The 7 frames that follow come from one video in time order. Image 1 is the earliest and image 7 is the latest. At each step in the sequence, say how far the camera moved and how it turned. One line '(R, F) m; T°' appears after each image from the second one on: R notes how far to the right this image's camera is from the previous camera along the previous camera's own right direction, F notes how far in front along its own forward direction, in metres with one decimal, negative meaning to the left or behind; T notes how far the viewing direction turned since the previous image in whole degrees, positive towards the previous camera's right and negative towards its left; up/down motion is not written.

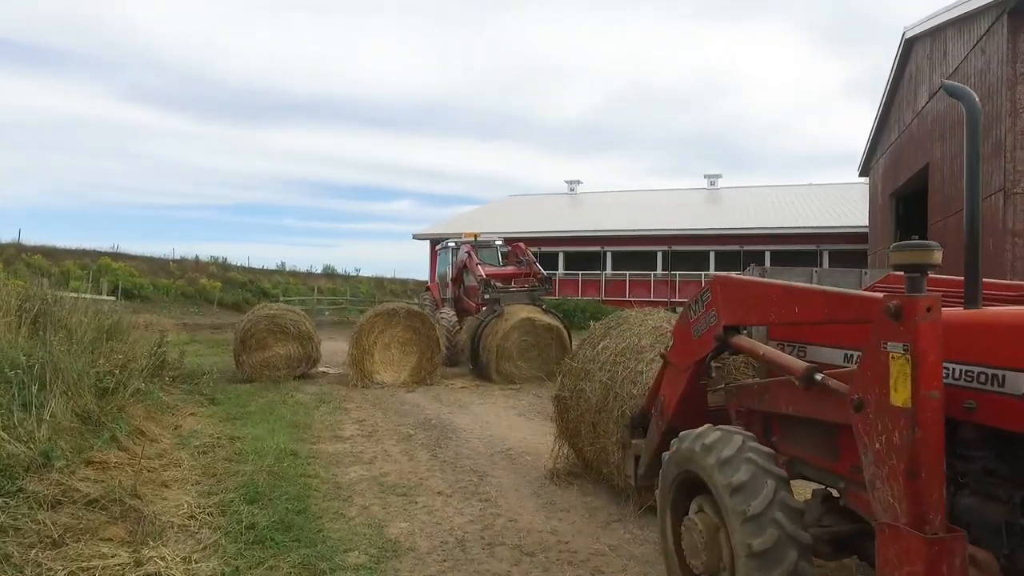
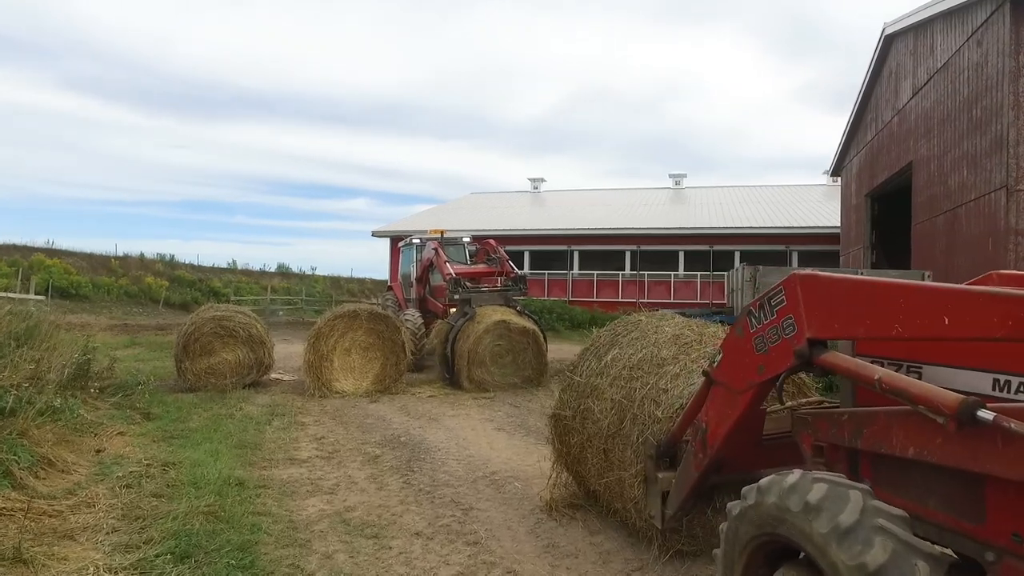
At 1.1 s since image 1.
(-0.2, +0.7) m; +4°
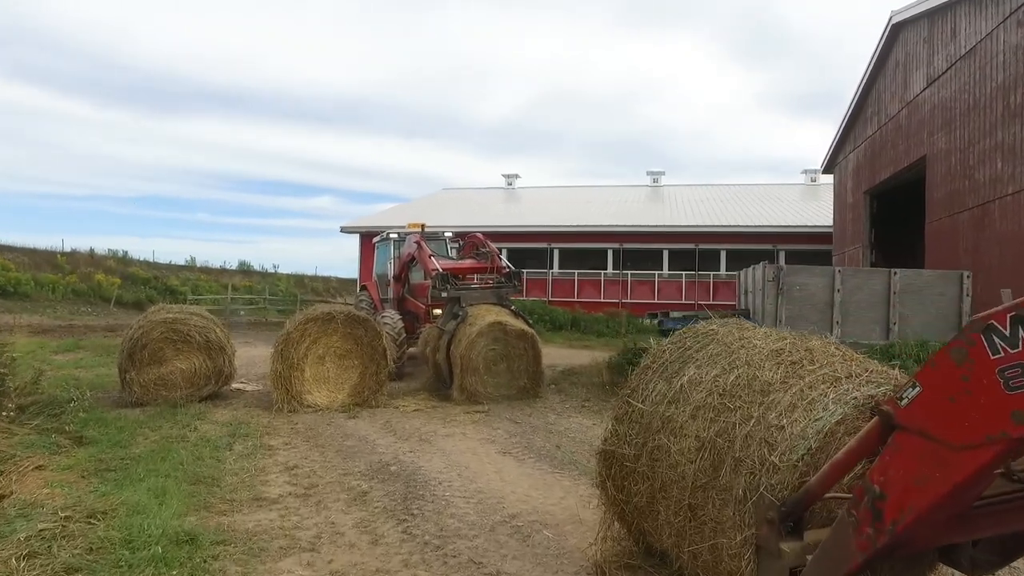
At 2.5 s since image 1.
(-0.4, +0.9) m; +3°
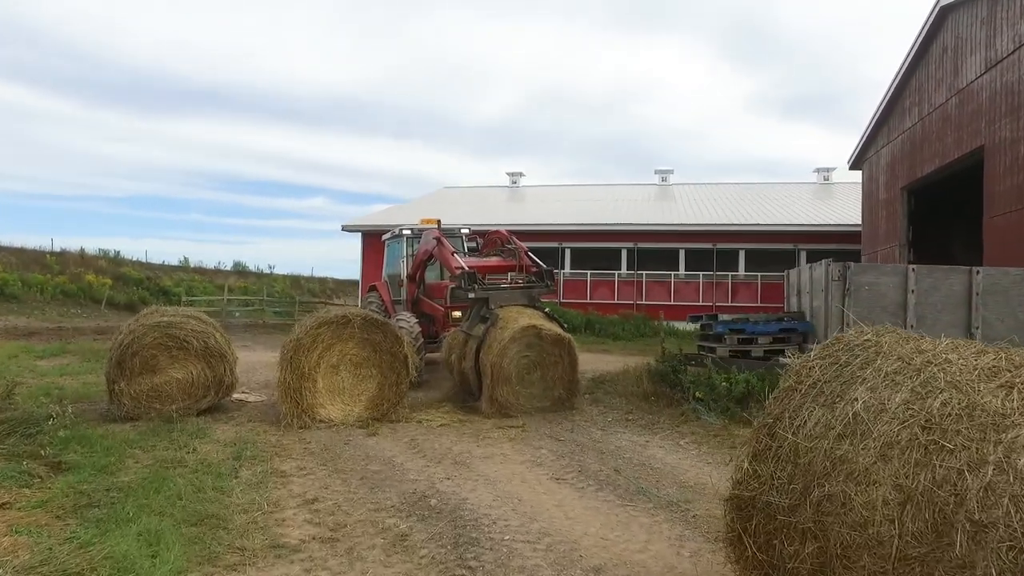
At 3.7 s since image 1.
(-0.4, +0.8) m; 0°
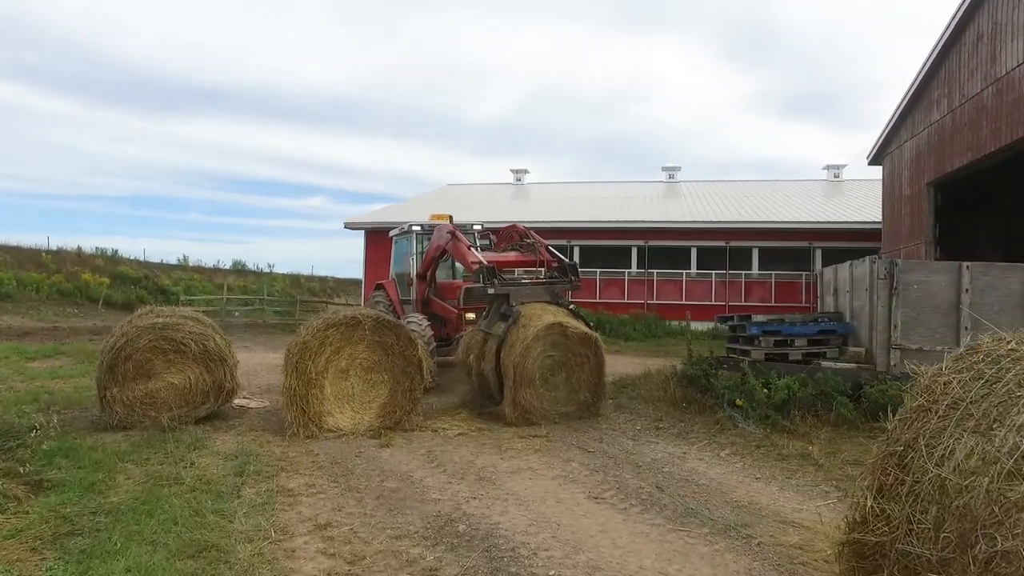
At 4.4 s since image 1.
(-0.2, +0.5) m; 0°
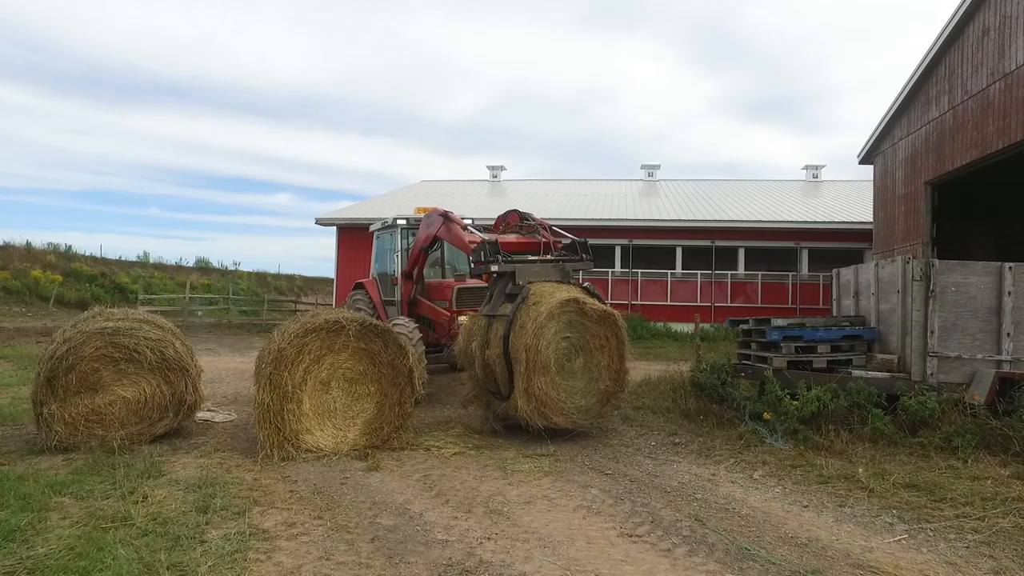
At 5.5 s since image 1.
(-0.3, +0.7) m; +3°
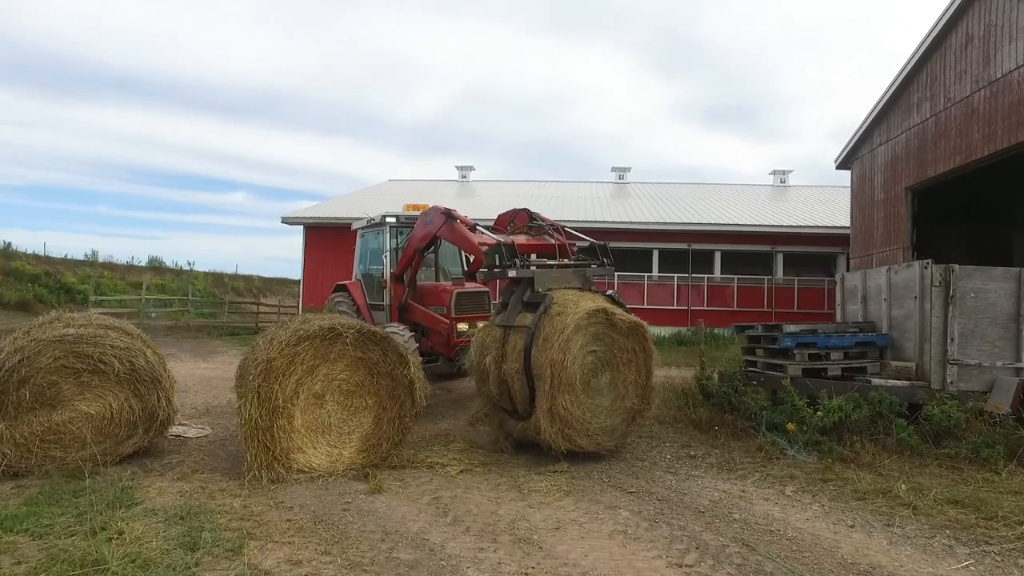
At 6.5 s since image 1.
(-0.4, +0.4) m; +4°
